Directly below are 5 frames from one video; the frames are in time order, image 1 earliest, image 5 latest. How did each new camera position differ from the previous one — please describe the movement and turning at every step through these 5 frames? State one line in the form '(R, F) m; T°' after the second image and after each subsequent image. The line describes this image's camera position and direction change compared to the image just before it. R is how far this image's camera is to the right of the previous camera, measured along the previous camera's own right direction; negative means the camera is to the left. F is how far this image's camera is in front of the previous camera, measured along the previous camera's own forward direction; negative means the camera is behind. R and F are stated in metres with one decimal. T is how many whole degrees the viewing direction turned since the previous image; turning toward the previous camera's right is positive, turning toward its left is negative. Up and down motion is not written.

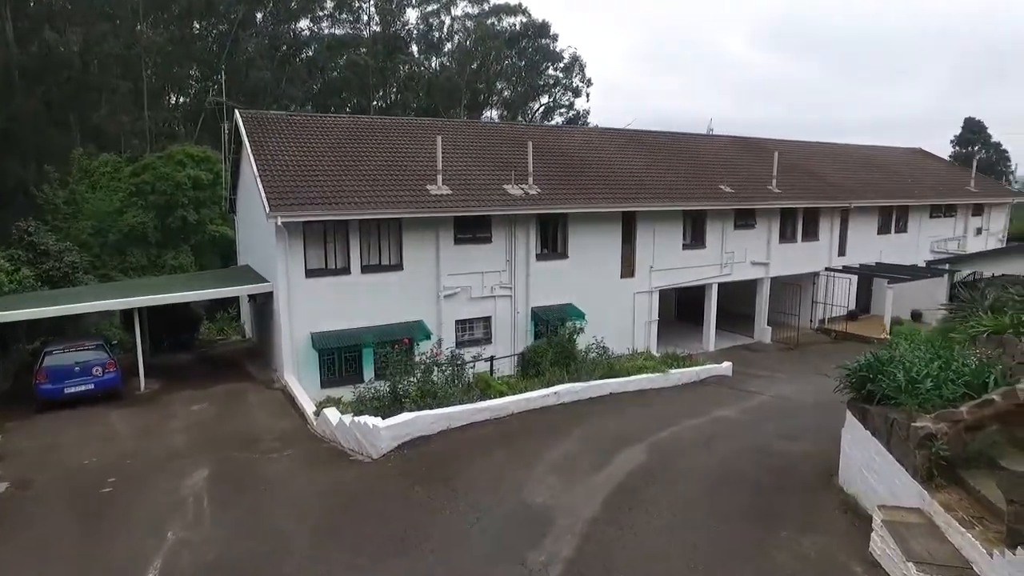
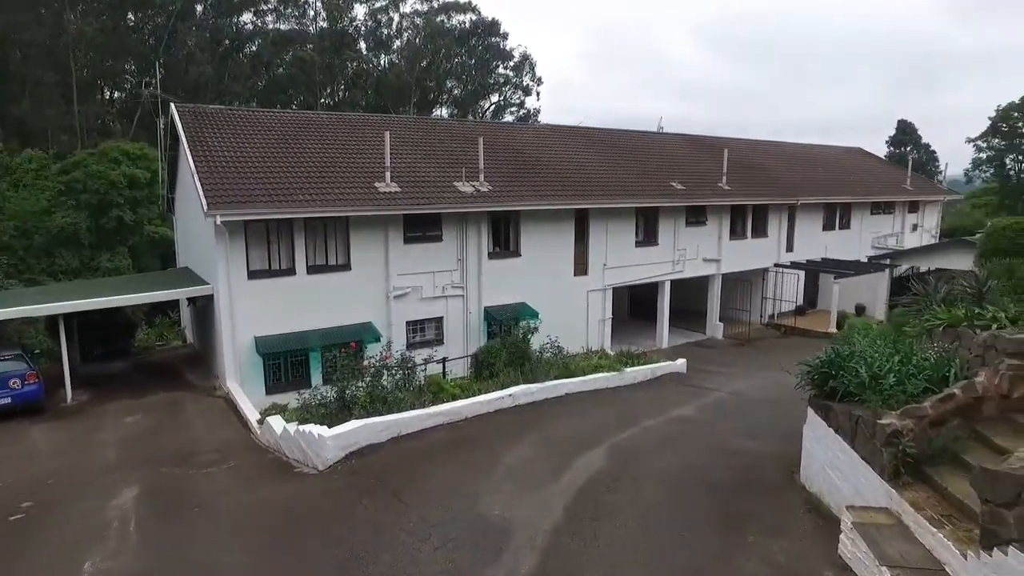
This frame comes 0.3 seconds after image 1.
(0.0, +0.3) m; +4°
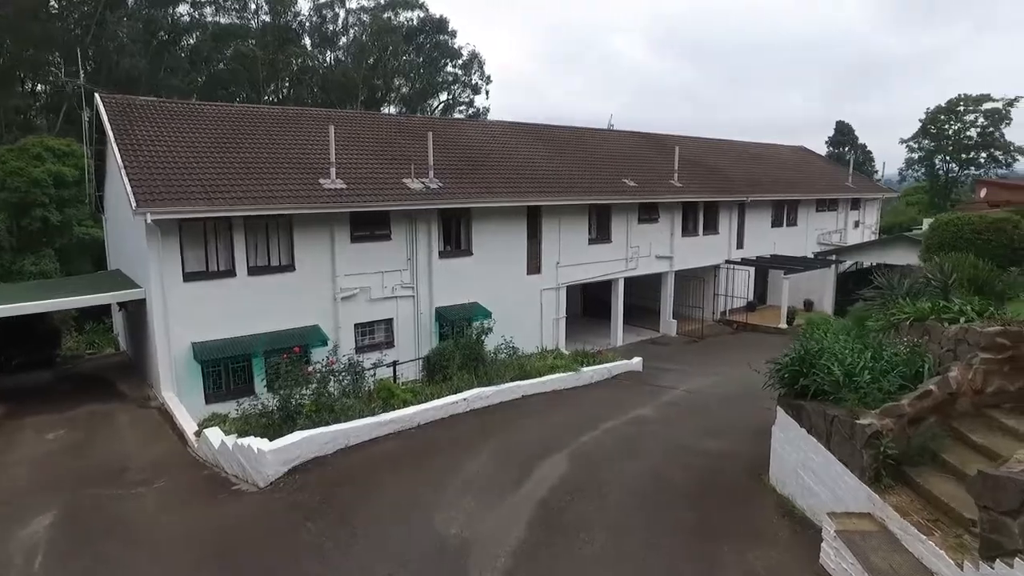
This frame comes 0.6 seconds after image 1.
(0.0, +0.4) m; +4°
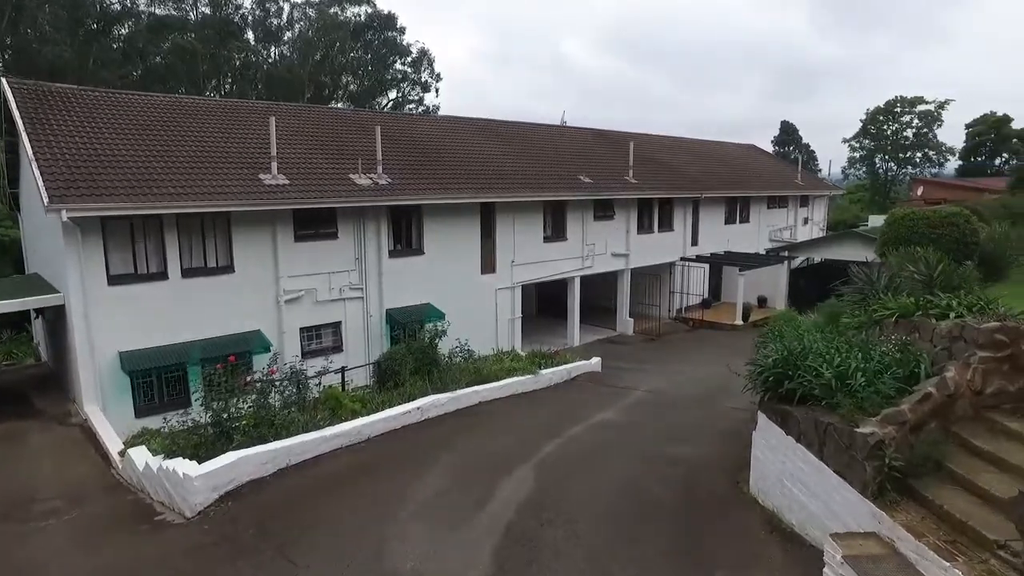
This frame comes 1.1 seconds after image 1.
(0.0, +0.6) m; +4°
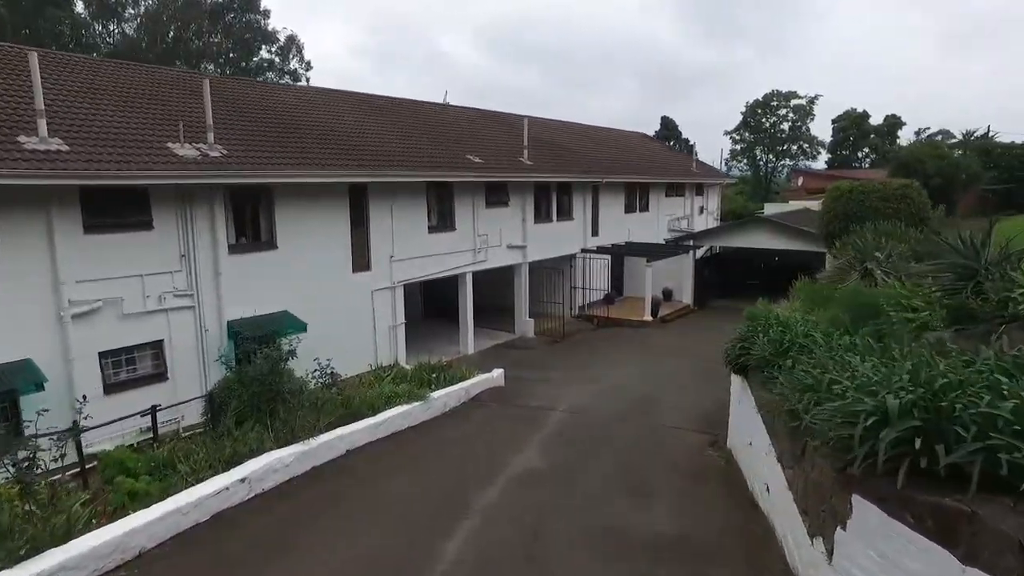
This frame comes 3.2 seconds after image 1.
(+0.1, +3.0) m; +9°
